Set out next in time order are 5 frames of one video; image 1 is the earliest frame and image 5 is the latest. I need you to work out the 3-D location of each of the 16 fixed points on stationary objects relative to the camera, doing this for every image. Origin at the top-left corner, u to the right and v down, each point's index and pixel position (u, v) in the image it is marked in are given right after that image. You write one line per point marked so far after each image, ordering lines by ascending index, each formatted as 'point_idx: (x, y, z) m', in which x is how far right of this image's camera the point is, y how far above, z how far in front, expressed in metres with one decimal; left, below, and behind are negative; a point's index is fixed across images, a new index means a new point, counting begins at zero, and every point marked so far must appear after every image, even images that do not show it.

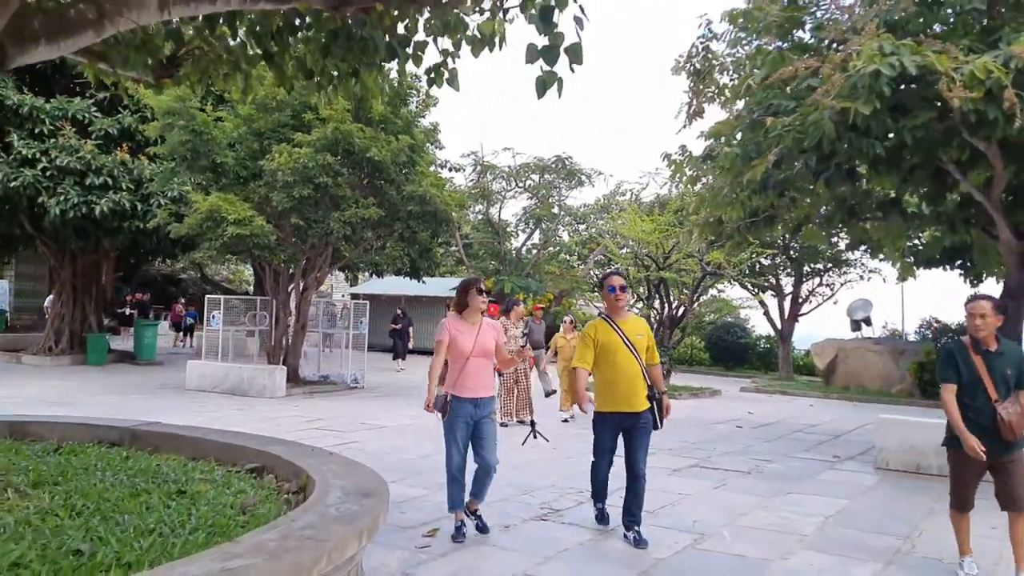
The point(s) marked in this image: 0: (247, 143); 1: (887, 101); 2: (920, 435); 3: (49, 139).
0: (-4.9, +2.7, +15.1) m
1: (+3.7, +1.8, +7.9) m
2: (+4.7, -1.7, +9.2) m
3: (-9.9, +3.2, +17.4) m
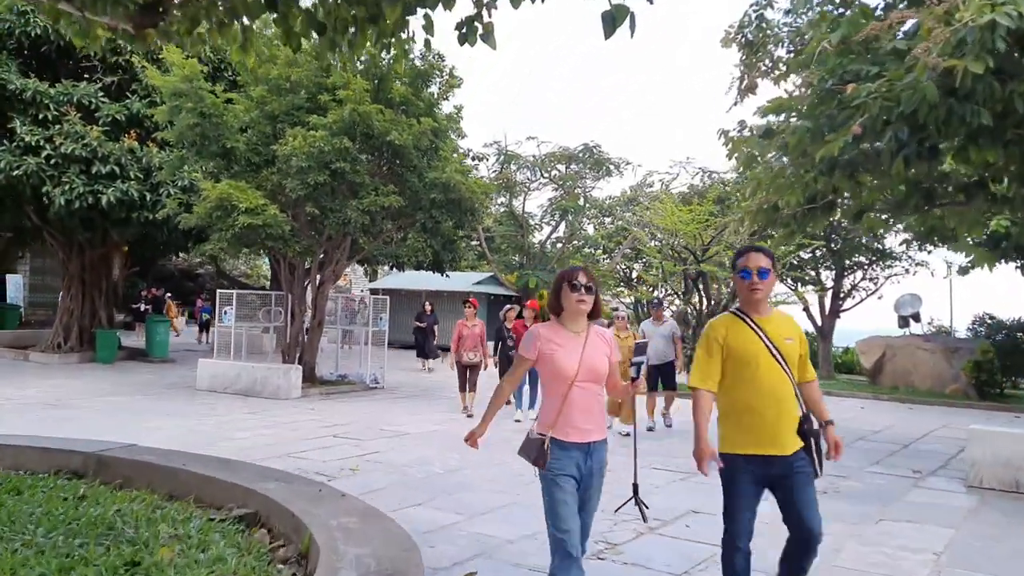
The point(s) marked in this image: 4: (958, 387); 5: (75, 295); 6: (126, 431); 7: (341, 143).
0: (-4.4, +2.8, +14.1) m
1: (+4.0, +1.9, +6.8) m
2: (+5.0, -1.6, +8.1) m
3: (-9.3, +3.3, +16.5) m
4: (+10.3, -2.3, +18.8) m
5: (-10.6, -0.2, +19.7) m
6: (-4.8, -1.8, +10.1) m
7: (-2.8, +2.3, +13.1) m
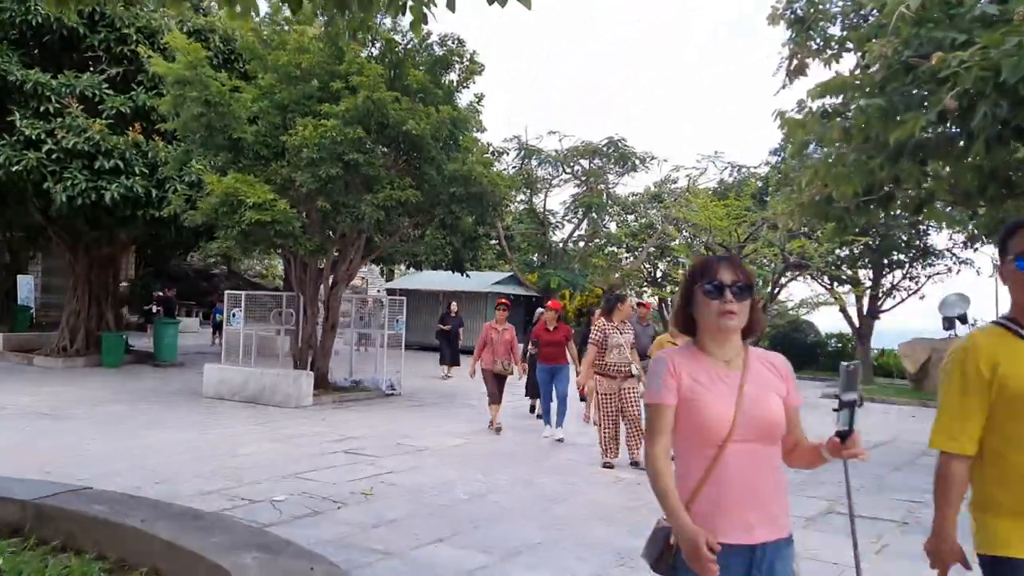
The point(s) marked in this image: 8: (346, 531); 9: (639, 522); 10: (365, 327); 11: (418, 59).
0: (-4.0, +2.8, +13.3) m
1: (+4.3, +1.9, +5.8) m
2: (+5.3, -1.6, +7.0) m
3: (-8.9, +3.3, +15.8) m
4: (+10.8, -2.3, +17.6) m
5: (-10.1, -0.2, +19.0) m
6: (-4.5, -1.8, +9.2) m
7: (-2.4, +2.3, +12.2) m
8: (-1.2, -1.8, +6.0) m
9: (+1.0, -1.9, +6.5) m
10: (-2.8, -0.7, +15.4) m
11: (-1.6, +3.8, +13.6) m
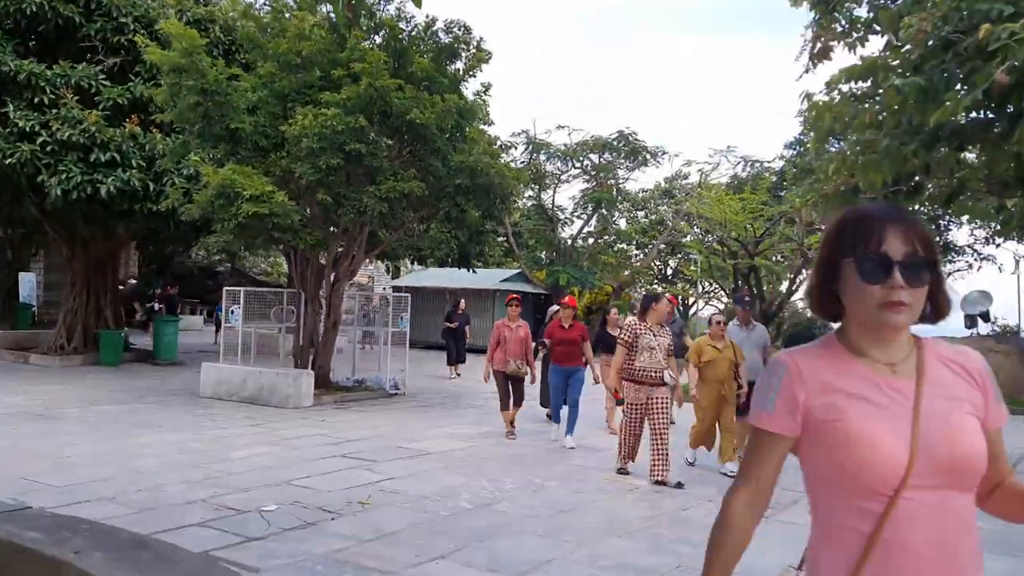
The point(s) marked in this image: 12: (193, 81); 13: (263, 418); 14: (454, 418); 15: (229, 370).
0: (-3.9, +2.8, +12.8) m
1: (+4.4, +2.0, +5.2) m
2: (+5.4, -1.5, +6.5) m
3: (-8.7, +3.4, +15.3) m
4: (+11.0, -2.2, +17.0) m
5: (-9.9, -0.1, +18.6) m
6: (-4.4, -1.7, +8.8) m
7: (-2.2, +2.4, +11.7) m
8: (-1.2, -1.7, +5.5) m
9: (+1.1, -1.8, +6.0) m
10: (-2.6, -0.7, +14.9) m
11: (-1.4, +3.9, +13.1) m
12: (-4.9, +3.2, +12.5) m
13: (-3.5, -1.8, +11.5) m
14: (-0.9, -1.9, +11.8) m
15: (-4.6, -1.3, +13.2) m
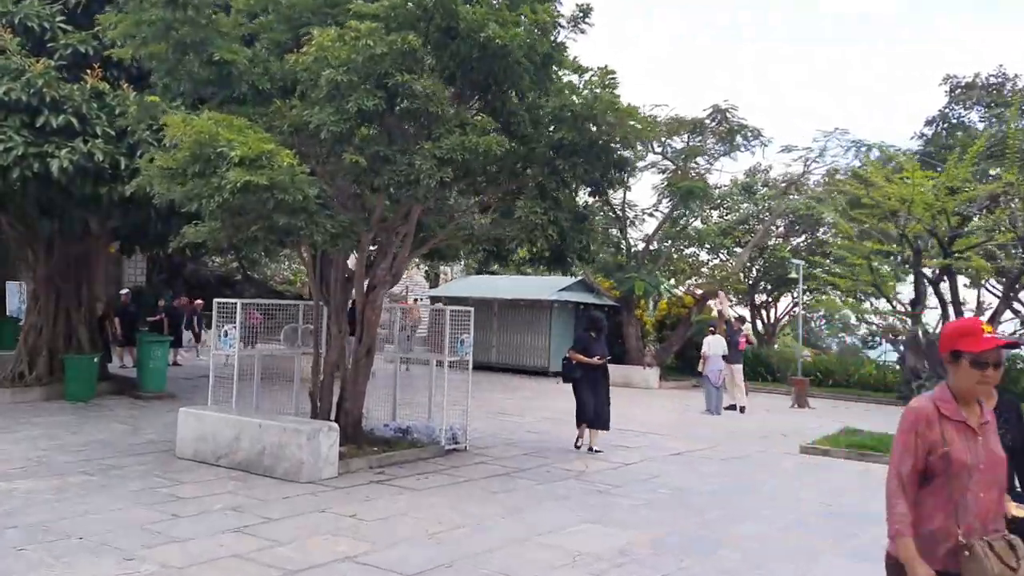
0: (-2.6, +2.7, +8.7) m
1: (+5.4, +1.9, +0.8) m
2: (+6.5, -1.6, +2.0) m
3: (-7.4, +3.2, +11.3) m
4: (+12.4, -2.4, +12.3) m
5: (-8.4, -0.3, +14.6) m
6: (-3.2, -1.8, +4.6) m
7: (-1.0, +2.3, +7.5) m
8: (-0.1, -1.8, +1.2) m
9: (+2.2, -1.9, +1.7) m
10: (-1.3, -0.8, +10.6) m
11: (-0.1, +3.8, +8.9) m
12: (-3.6, +3.1, +8.4) m
13: (-2.3, -1.9, +7.2) m
14: (+0.4, -2.0, +7.5) m
15: (-3.3, -1.5, +9.1) m
